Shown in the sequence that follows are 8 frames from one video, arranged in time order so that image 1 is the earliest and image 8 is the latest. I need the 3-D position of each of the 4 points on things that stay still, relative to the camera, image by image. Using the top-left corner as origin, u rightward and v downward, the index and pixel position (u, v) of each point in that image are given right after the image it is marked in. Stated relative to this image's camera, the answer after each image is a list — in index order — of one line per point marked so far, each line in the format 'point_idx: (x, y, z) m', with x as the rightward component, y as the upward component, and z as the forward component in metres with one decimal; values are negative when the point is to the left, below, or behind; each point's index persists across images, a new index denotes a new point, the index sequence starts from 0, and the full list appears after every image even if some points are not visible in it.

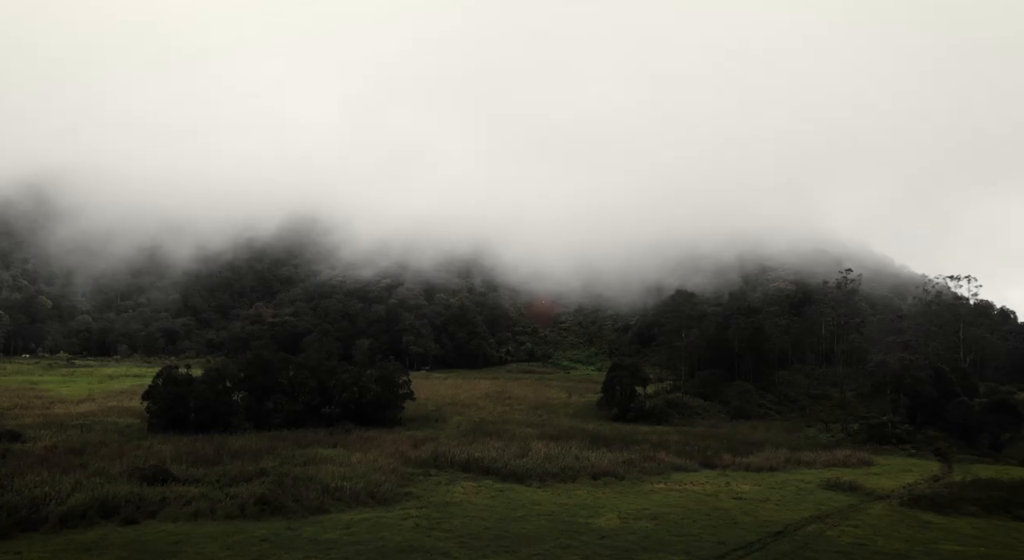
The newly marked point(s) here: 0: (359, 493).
0: (-3.8, -5.3, +19.1) m
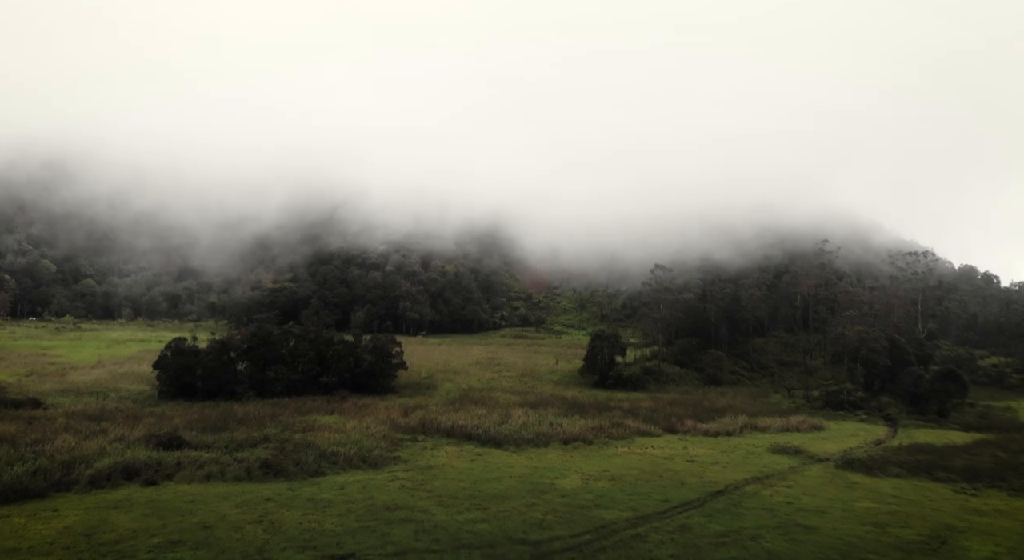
0: (-4.5, -5.0, +21.4) m
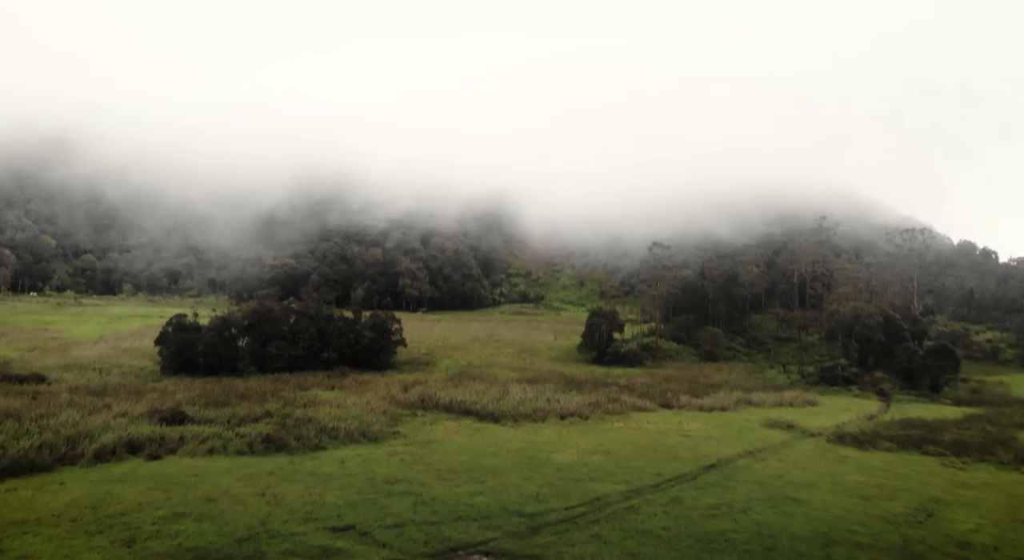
0: (-4.6, -4.3, +21.8) m
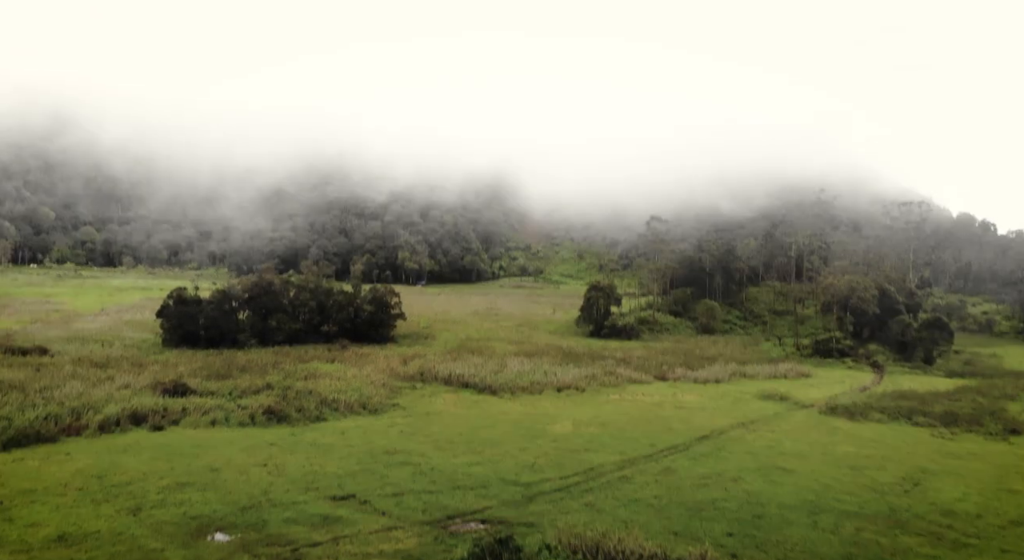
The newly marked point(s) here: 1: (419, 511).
0: (-4.6, -3.6, +22.2) m
1: (-1.8, -4.6, +15.2) m
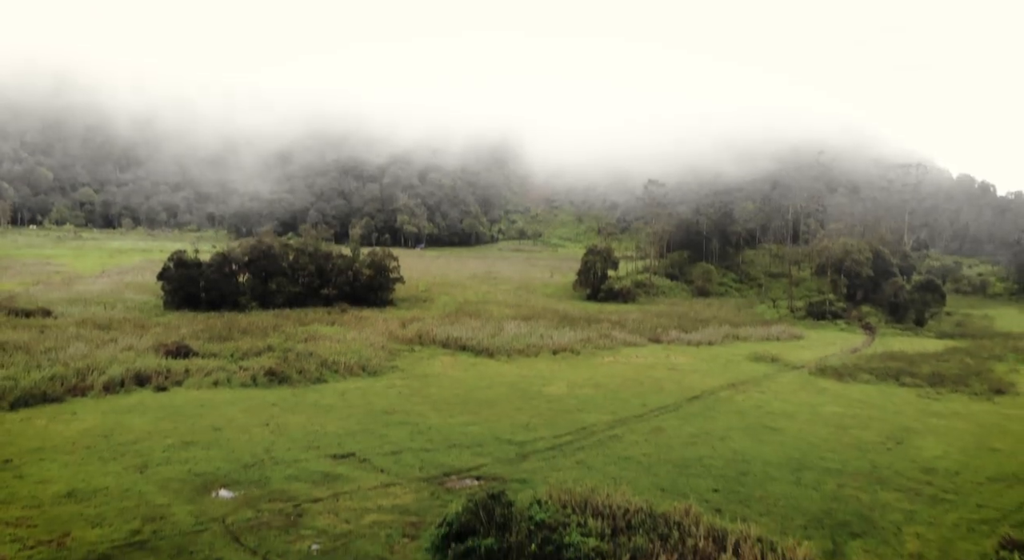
0: (-4.8, -2.5, +22.6) m
1: (-2.0, -3.9, +15.8) m
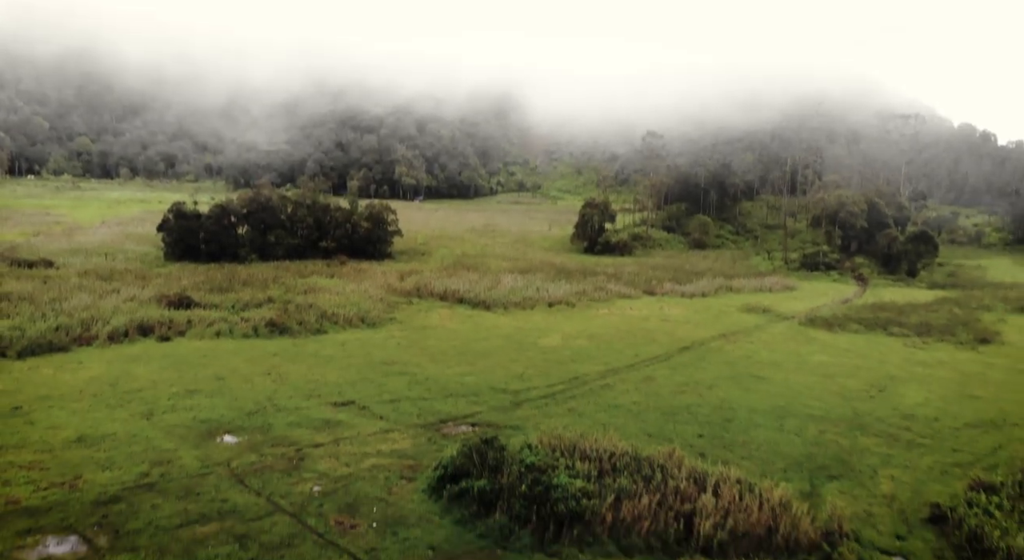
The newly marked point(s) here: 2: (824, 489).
0: (-4.9, -1.1, +23.1) m
1: (-2.1, -2.9, +16.3) m
2: (+5.5, -3.7, +13.5) m
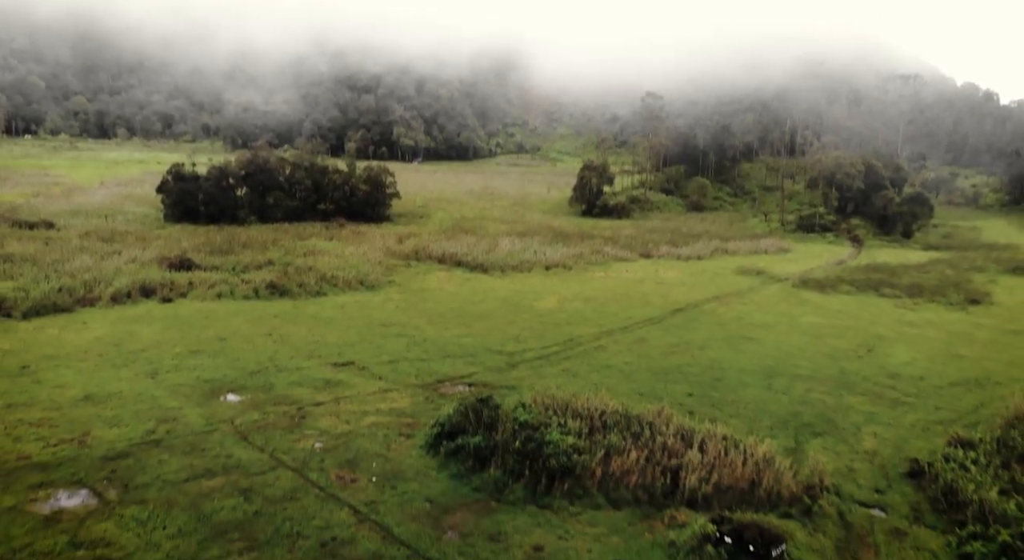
0: (-5.0, 0.0, +23.4) m
1: (-2.2, -2.1, +16.7) m
2: (+5.4, -3.0, +14.0) m
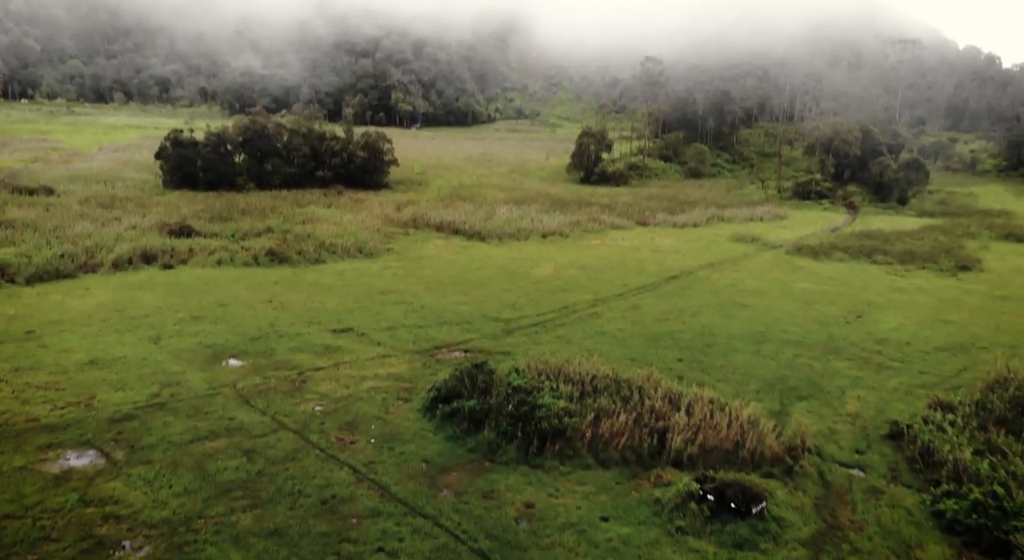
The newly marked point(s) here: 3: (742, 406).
0: (-5.1, +1.1, +23.7) m
1: (-2.3, -1.4, +17.1) m
2: (+5.3, -2.4, +14.4) m
3: (+4.3, -2.3, +14.2) m
